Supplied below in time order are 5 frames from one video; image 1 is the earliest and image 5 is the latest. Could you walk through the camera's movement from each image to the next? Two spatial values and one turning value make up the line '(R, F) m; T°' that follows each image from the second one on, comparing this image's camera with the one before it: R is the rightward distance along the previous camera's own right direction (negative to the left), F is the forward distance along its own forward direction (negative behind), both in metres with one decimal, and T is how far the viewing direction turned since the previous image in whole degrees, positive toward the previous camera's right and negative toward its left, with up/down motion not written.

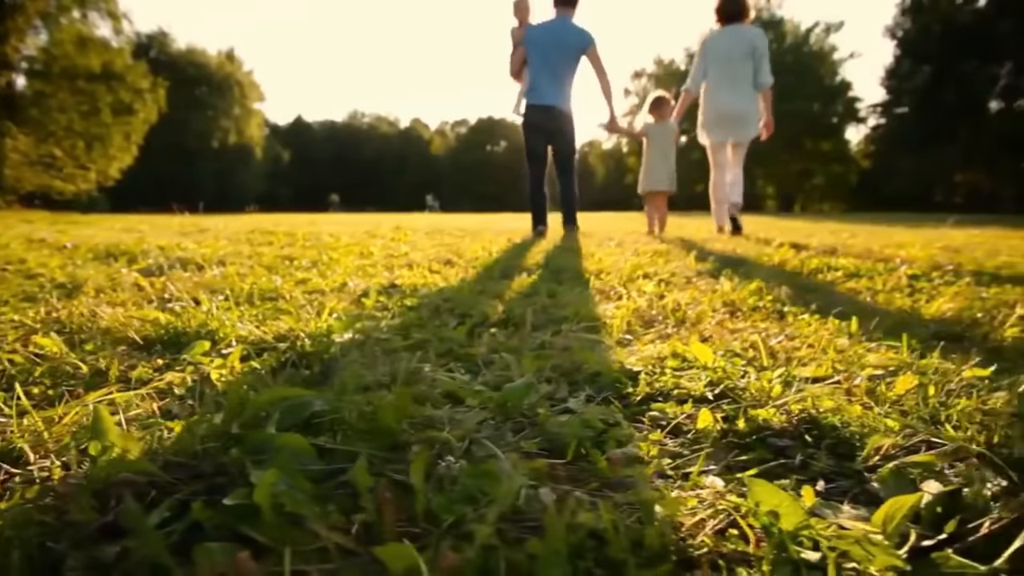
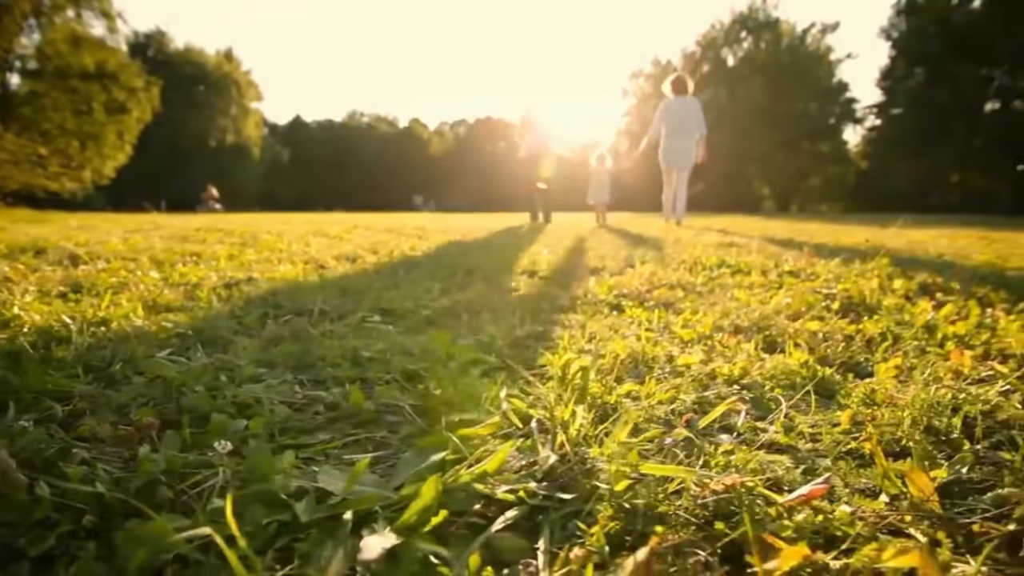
(+1.2, -0.1) m; 0°
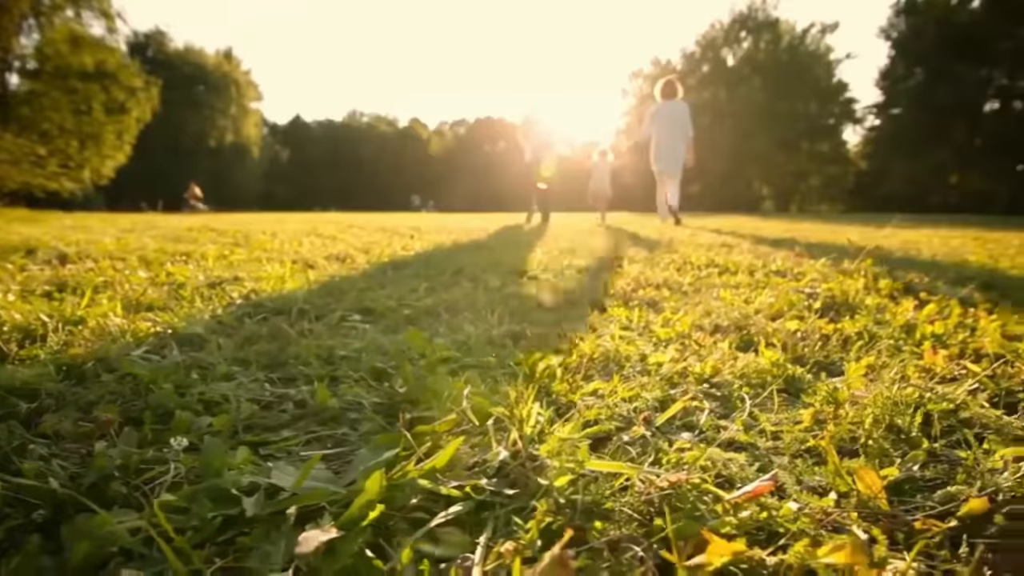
(+0.1, 0.0) m; 0°
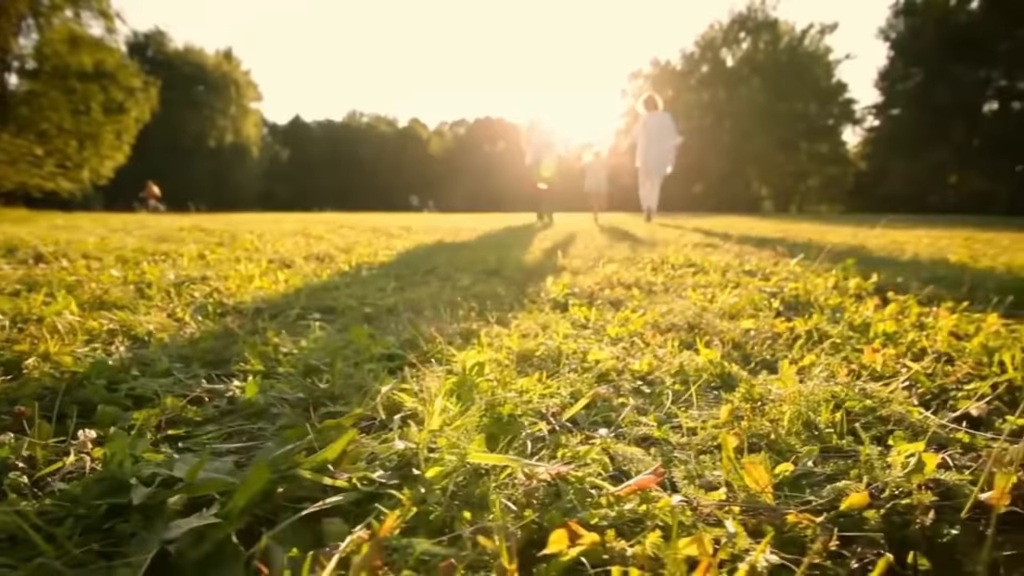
(+0.3, 0.0) m; 0°
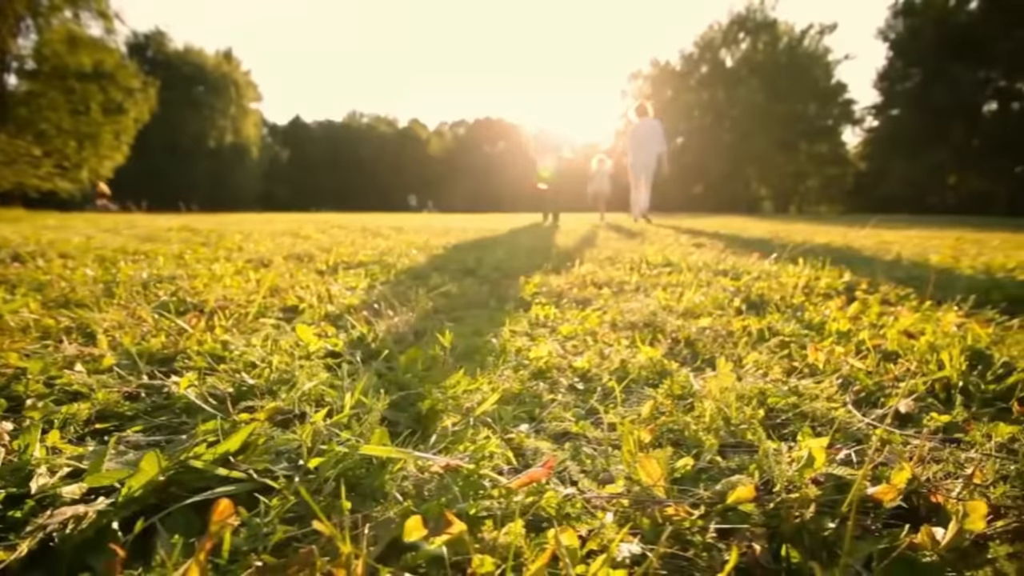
(+0.3, 0.0) m; 0°
